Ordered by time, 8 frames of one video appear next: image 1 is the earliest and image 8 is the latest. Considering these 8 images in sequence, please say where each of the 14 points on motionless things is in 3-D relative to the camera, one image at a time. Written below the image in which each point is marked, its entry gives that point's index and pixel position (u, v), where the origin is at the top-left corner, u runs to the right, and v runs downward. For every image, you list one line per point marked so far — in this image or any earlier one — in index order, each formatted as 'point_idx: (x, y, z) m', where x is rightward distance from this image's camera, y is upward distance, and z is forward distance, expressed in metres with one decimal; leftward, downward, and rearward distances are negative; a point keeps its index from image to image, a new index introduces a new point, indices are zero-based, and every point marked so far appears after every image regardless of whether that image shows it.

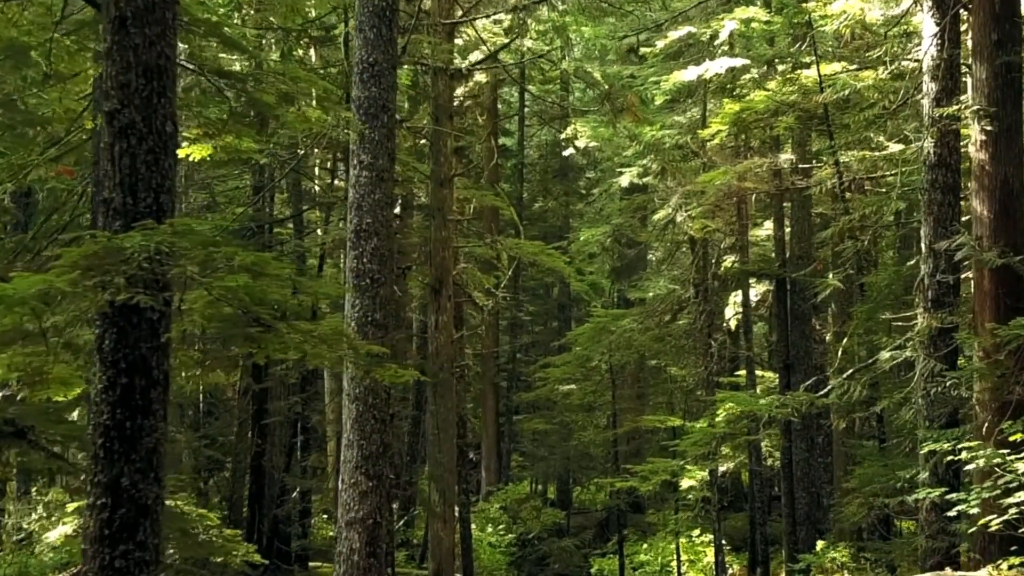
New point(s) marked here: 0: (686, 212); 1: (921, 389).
0: (+3.8, +1.7, +17.9) m
1: (+5.3, -1.3, +10.5) m
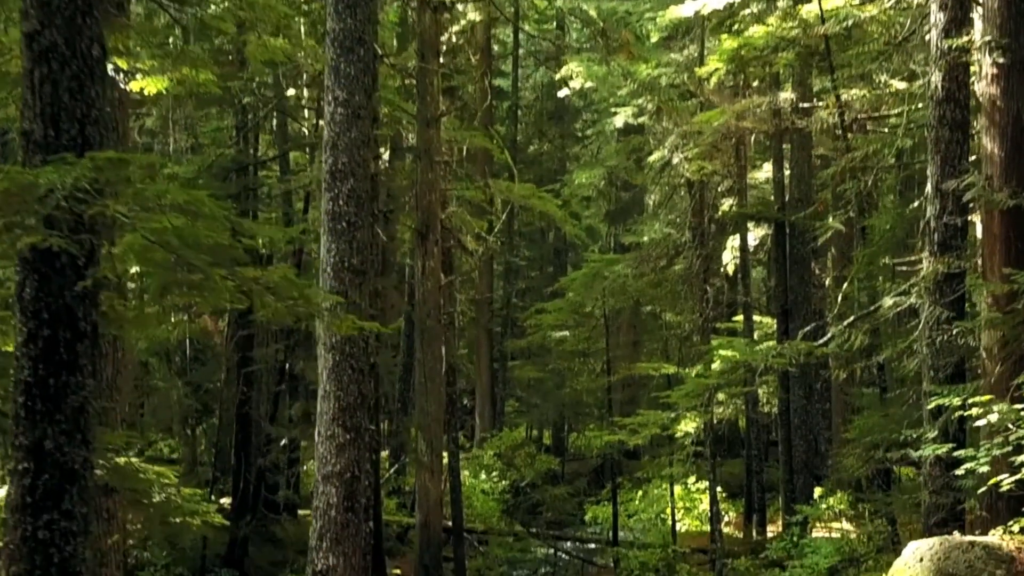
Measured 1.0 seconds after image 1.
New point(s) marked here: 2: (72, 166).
0: (+3.6, +2.8, +17.2) m
1: (+5.1, -0.6, +10.0) m
2: (-2.7, +0.7, +4.9) m
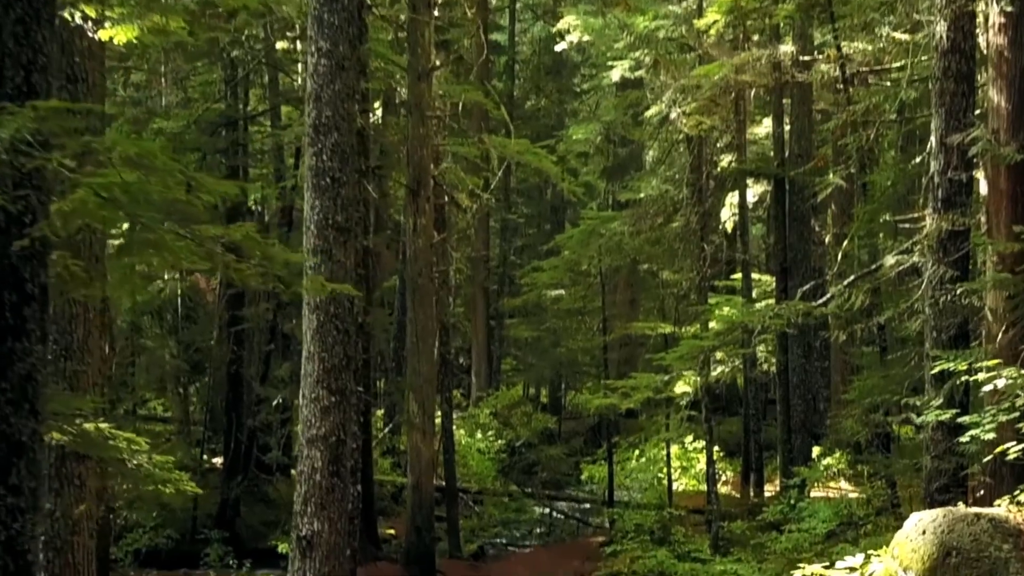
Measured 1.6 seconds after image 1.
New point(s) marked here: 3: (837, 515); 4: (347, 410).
0: (+3.5, +3.7, +16.7) m
1: (+5.0, -0.1, +9.7) m
2: (-2.8, +1.0, +4.5) m
3: (+4.6, -3.1, +11.3) m
4: (-1.8, -1.3, +9.0) m
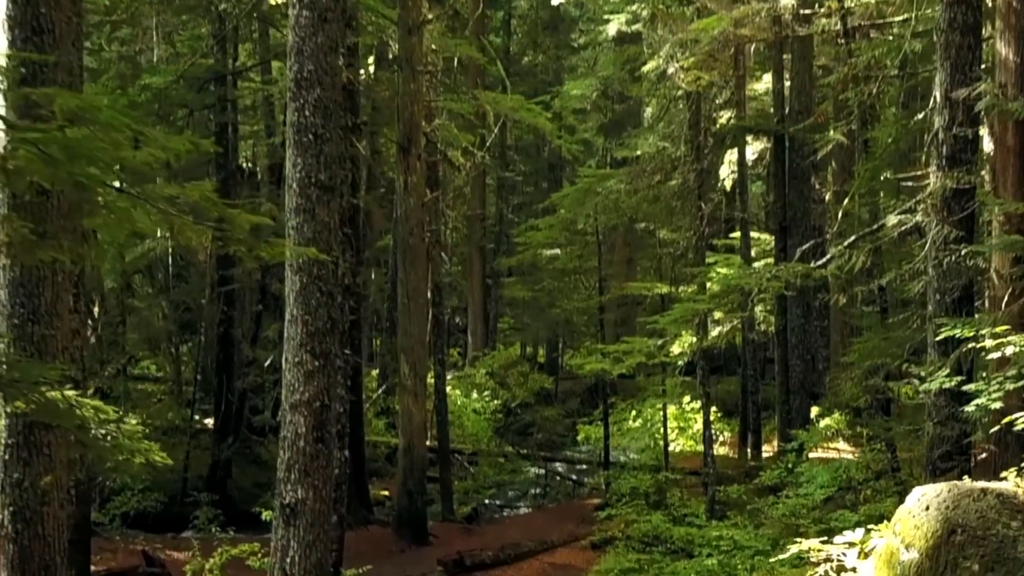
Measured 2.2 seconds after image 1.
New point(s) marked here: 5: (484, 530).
0: (+3.3, +4.5, +16.1) m
1: (+4.9, +0.3, +9.4) m
2: (-2.9, +1.1, +4.1) m
3: (+4.5, -2.6, +11.2) m
4: (-1.9, -0.9, +8.8) m
5: (-0.5, -4.4, +14.7) m
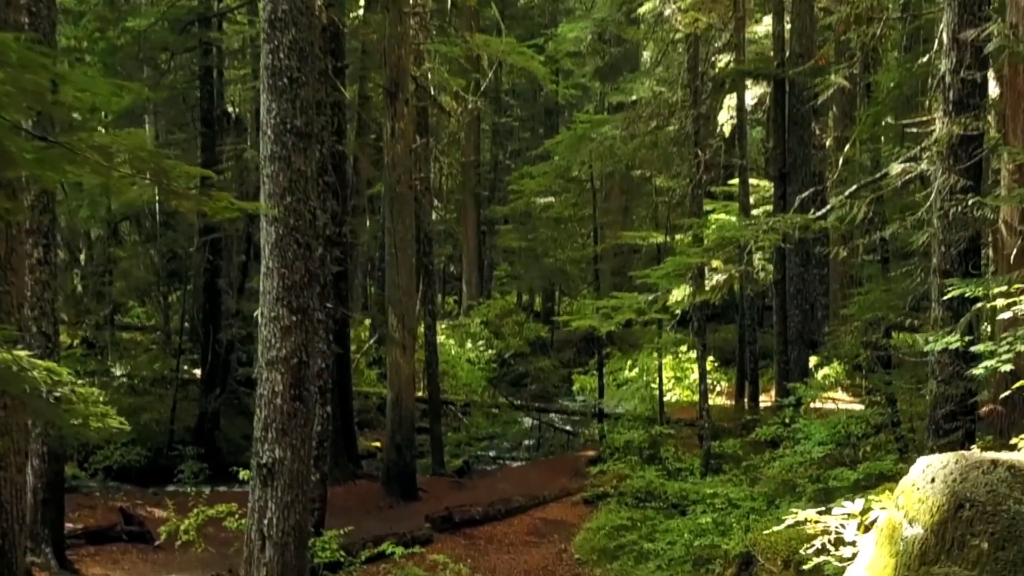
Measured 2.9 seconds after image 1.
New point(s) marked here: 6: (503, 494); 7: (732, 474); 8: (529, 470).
0: (+3.1, +5.5, +15.4) m
1: (+4.7, +0.9, +9.0) m
2: (-3.0, +1.3, +3.6) m
3: (+4.3, -1.9, +10.9) m
4: (-2.1, -0.4, +8.4) m
5: (-0.7, -3.5, +14.5) m
6: (-0.2, -3.5, +13.9) m
7: (+3.2, -2.7, +11.7) m
8: (+0.3, -3.5, +15.7) m
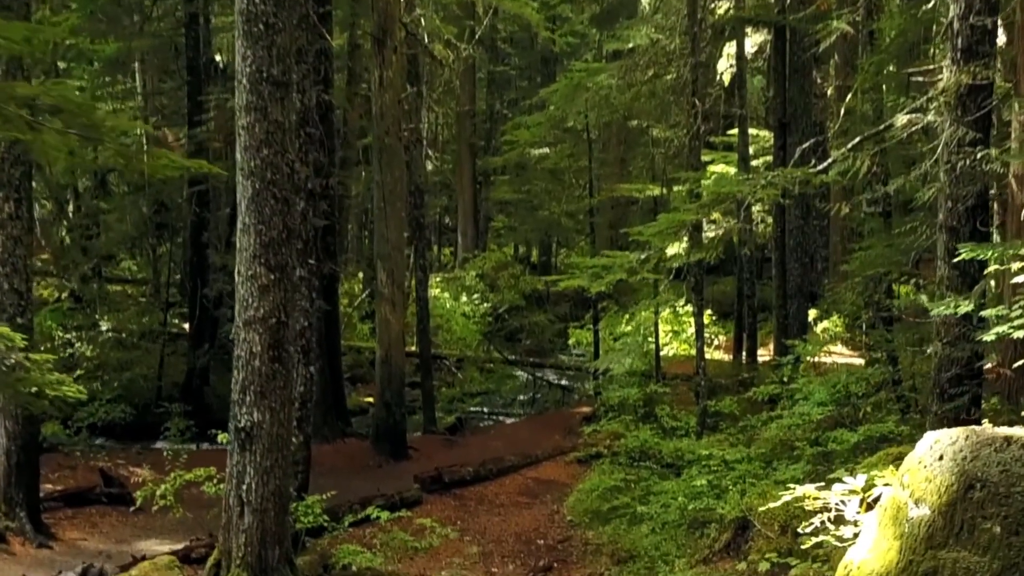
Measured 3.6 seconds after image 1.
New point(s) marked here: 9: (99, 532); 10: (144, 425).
0: (+3.0, +6.3, +14.7) m
1: (+4.6, +1.3, +8.5) m
2: (-3.1, +1.5, +3.2) m
3: (+4.2, -1.4, +10.7) m
4: (-2.2, 0.0, +8.0) m
5: (-0.8, -2.7, +14.4) m
6: (-0.3, -2.8, +13.7) m
7: (+3.0, -2.1, +11.5) m
8: (+0.2, -2.7, +15.5) m
9: (-4.4, -2.6, +8.7) m
10: (-7.2, -2.7, +15.9) m
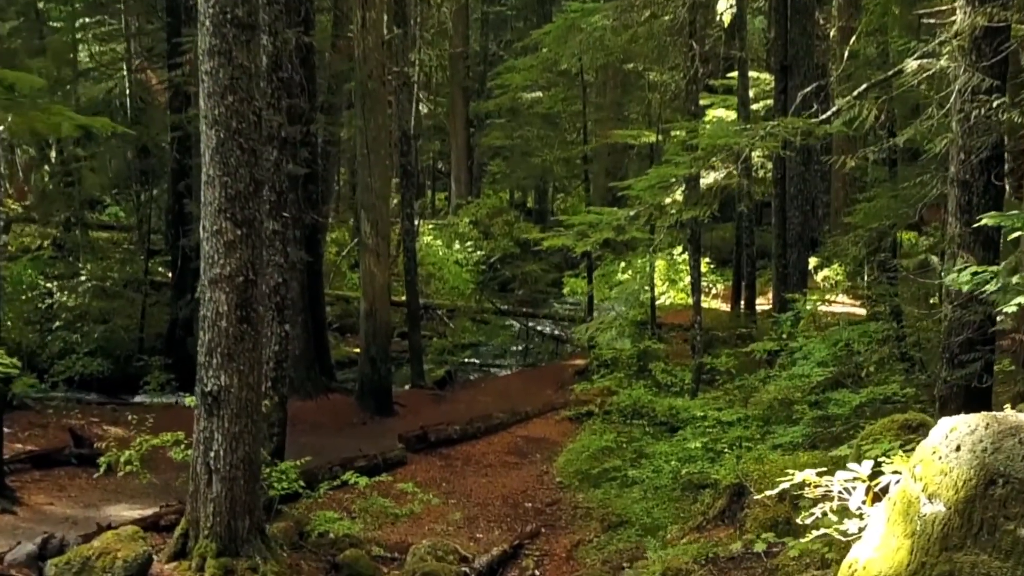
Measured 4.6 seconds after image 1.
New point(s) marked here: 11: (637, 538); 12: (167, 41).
0: (+2.9, +7.2, +13.7) m
1: (+4.4, +1.8, +7.9) m
2: (-3.3, +1.5, +2.6) m
3: (+4.0, -0.8, +10.2) m
4: (-2.4, +0.4, +7.5) m
5: (-1.0, -1.9, +14.0) m
6: (-0.5, -2.0, +13.4) m
7: (+2.9, -1.4, +11.1) m
8: (0.0, -1.7, +15.2) m
9: (-4.6, -2.2, +8.4) m
10: (-7.4, -1.7, +15.5) m
11: (+1.3, -2.5, +8.1) m
12: (-7.1, +5.2, +16.7) m
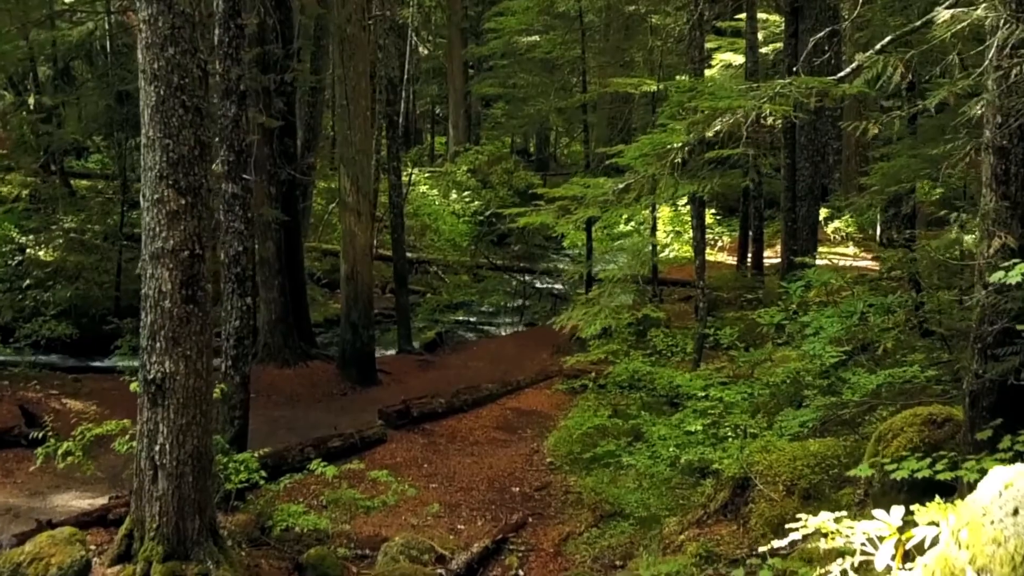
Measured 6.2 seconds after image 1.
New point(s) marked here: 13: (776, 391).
0: (+2.8, +7.8, +12.4) m
1: (+4.3, +2.0, +7.0) m
2: (-3.5, +1.4, +1.7) m
3: (+3.9, -0.4, +9.5) m
4: (-2.5, +0.6, +6.7) m
5: (-1.1, -1.2, +13.3) m
6: (-0.6, -1.3, +12.7) m
7: (+2.7, -1.0, +10.3) m
8: (-0.1, -1.0, +14.5) m
9: (-4.8, -1.9, +7.8) m
10: (-7.5, -0.9, +14.9) m
11: (+1.1, -2.2, +7.5) m
12: (-7.2, +6.0, +15.5) m
13: (+2.8, -1.1, +8.7) m
